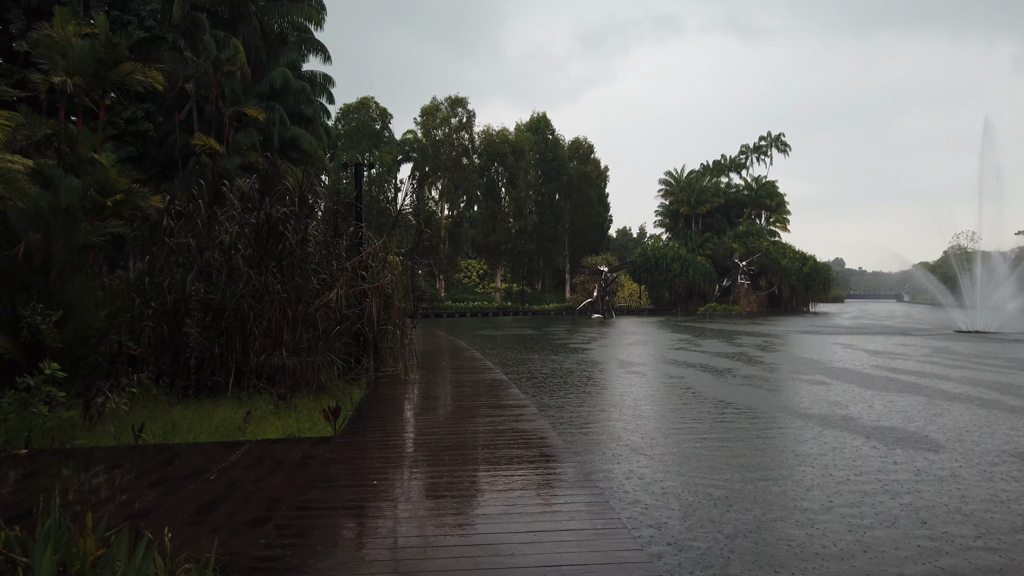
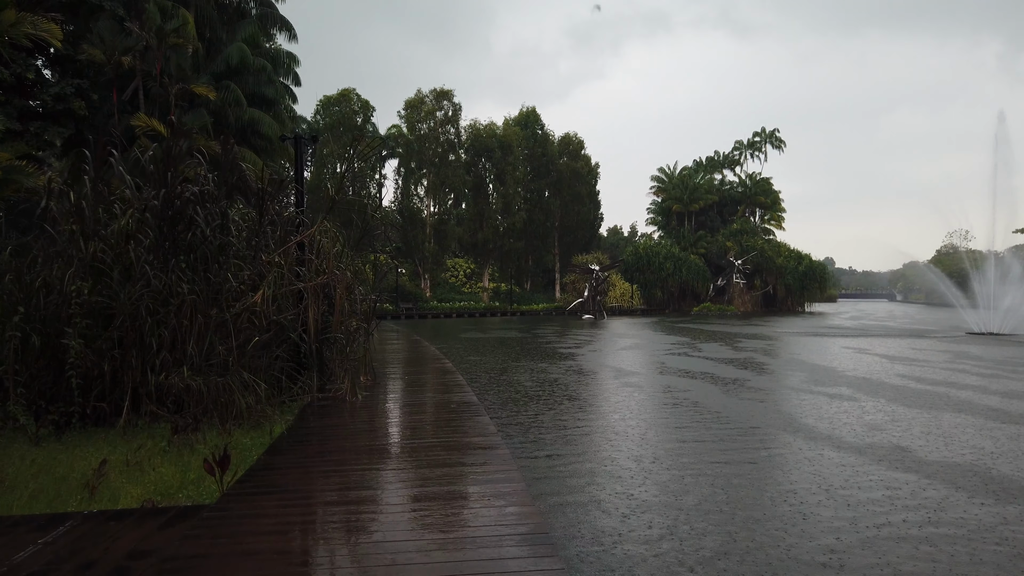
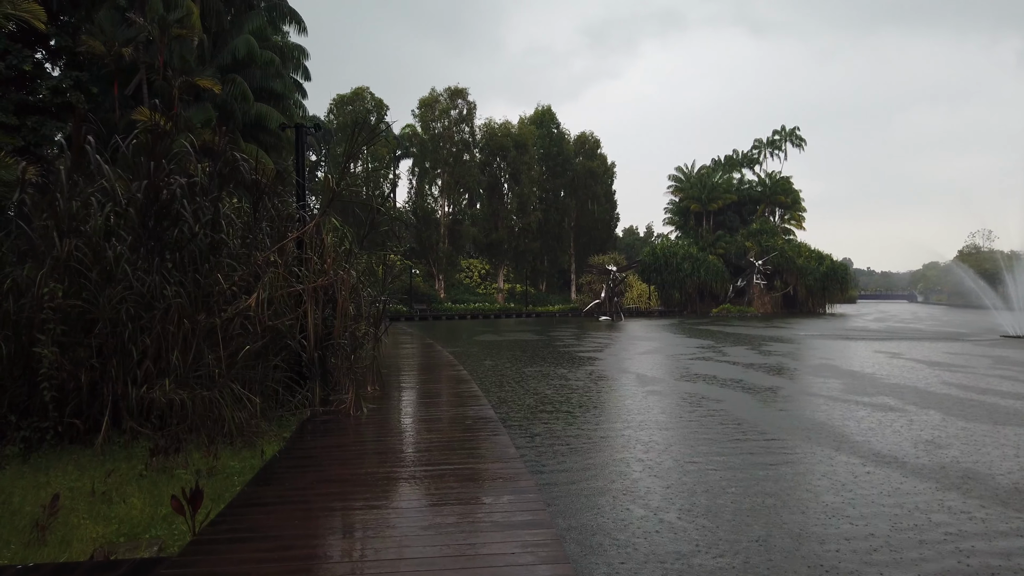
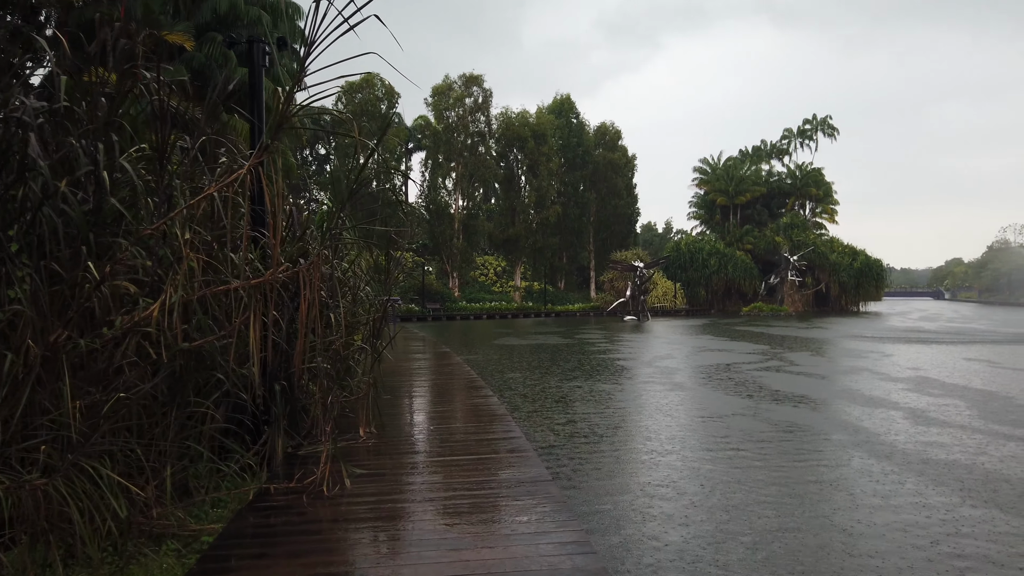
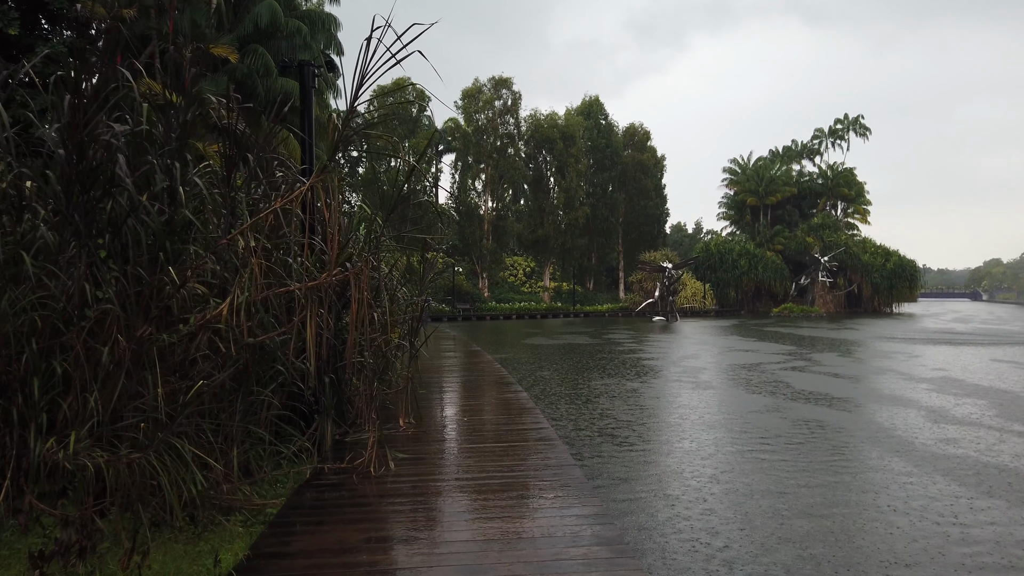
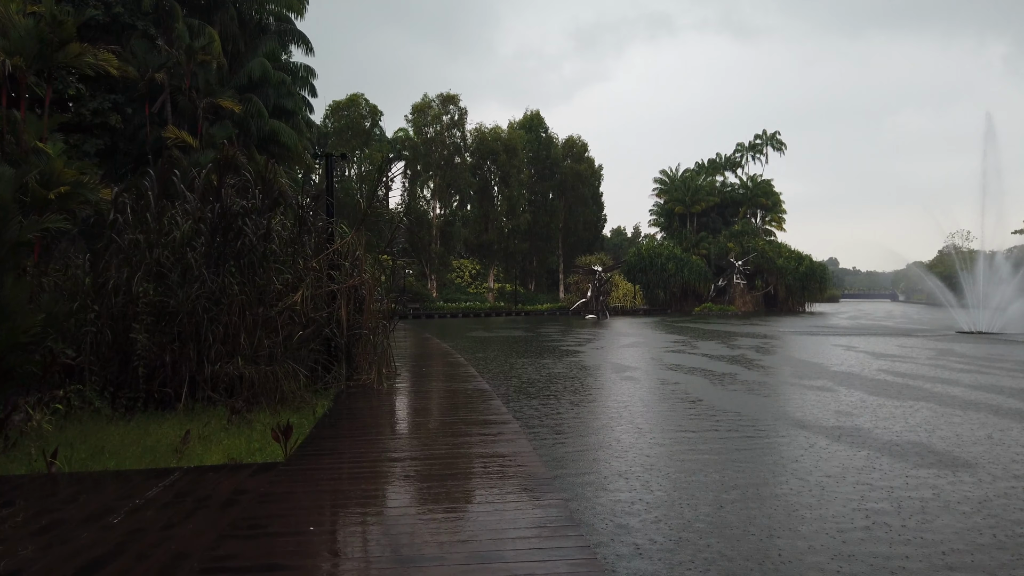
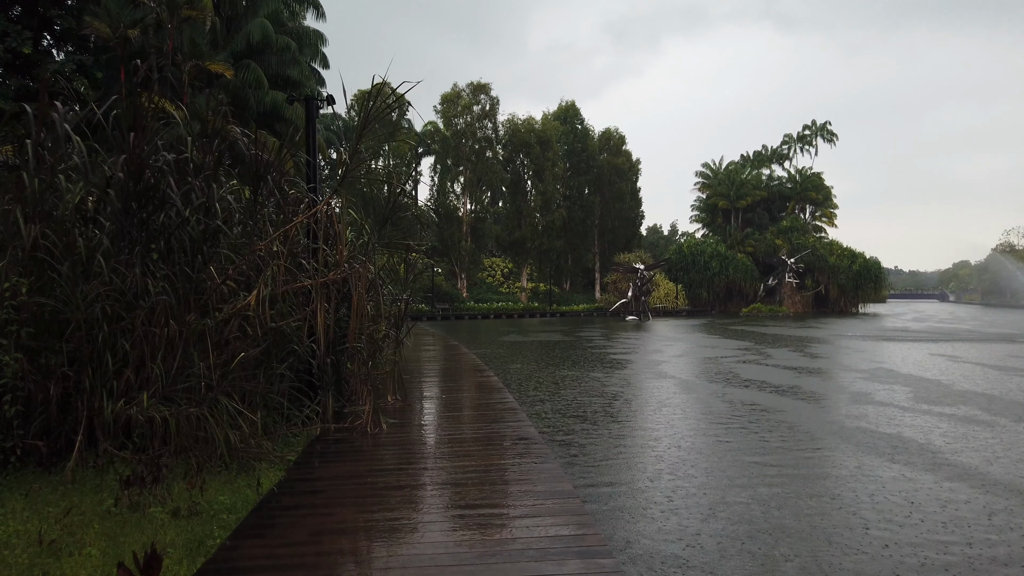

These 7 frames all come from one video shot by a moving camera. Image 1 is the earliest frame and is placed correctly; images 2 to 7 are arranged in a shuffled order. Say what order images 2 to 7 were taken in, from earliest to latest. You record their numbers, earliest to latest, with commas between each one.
6, 2, 3, 7, 5, 4
